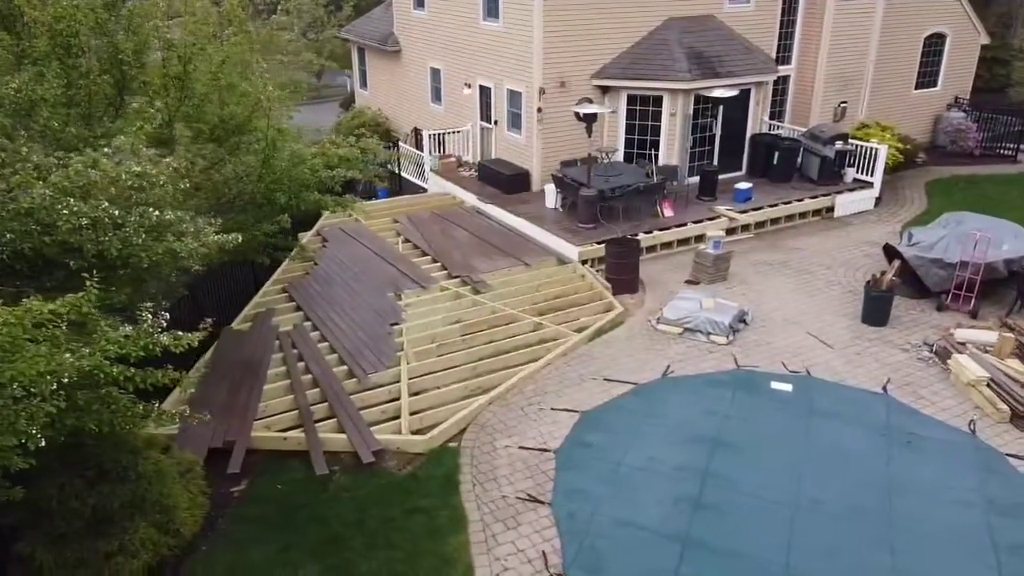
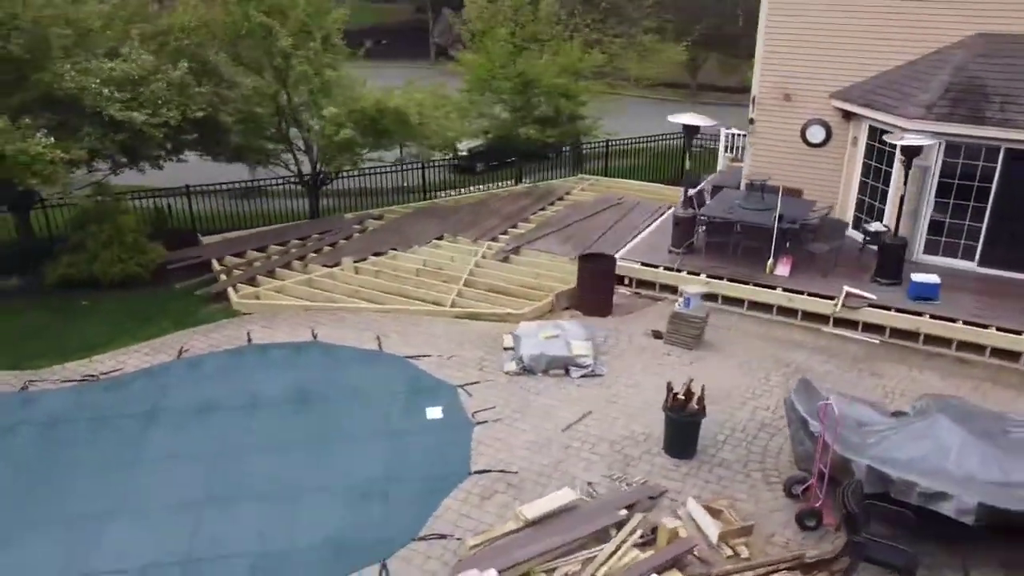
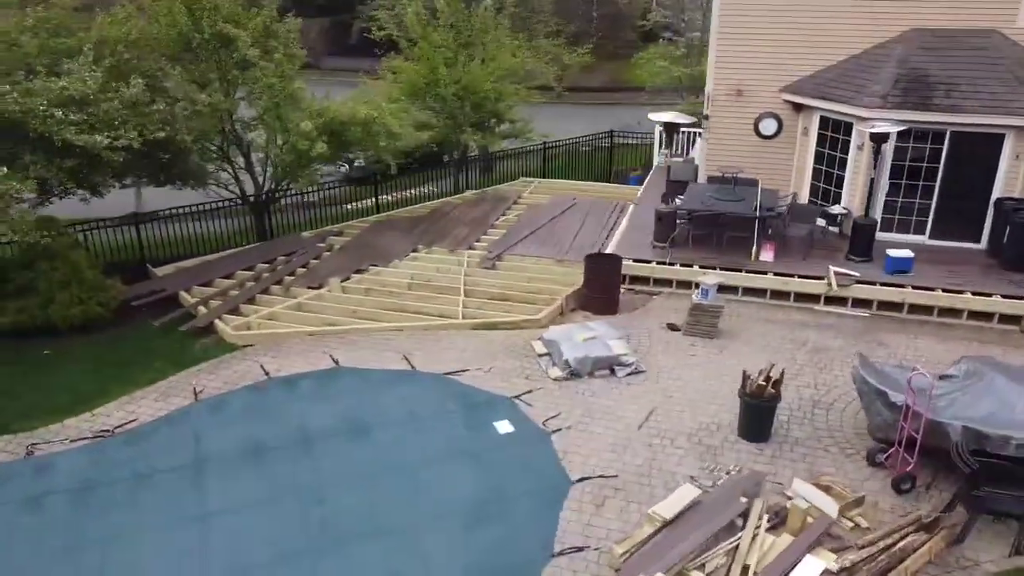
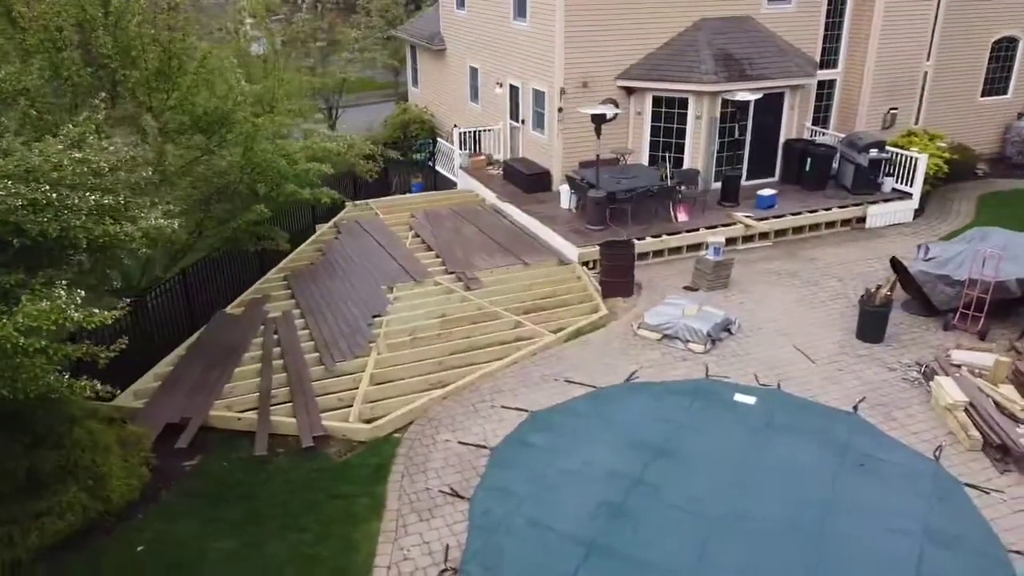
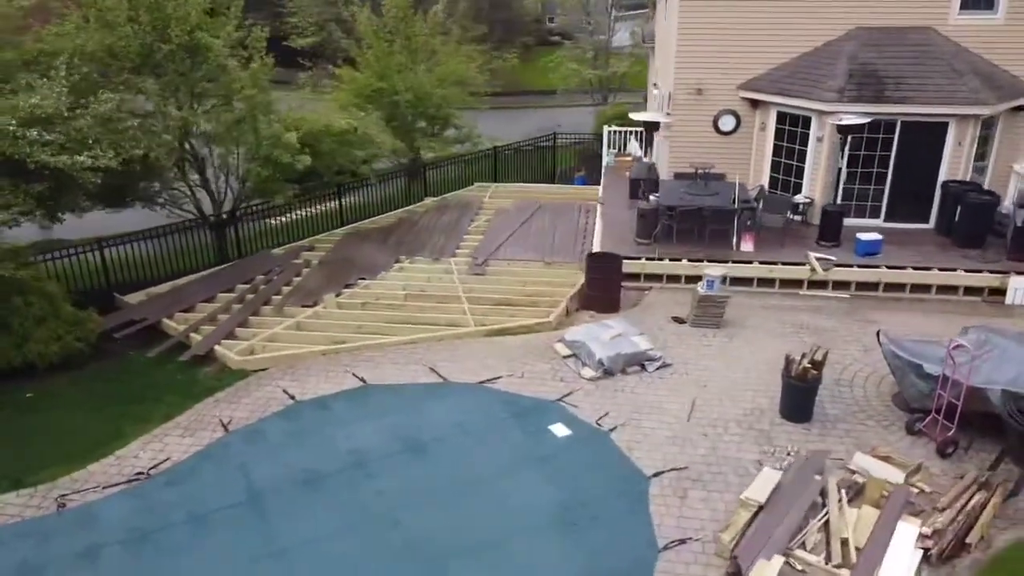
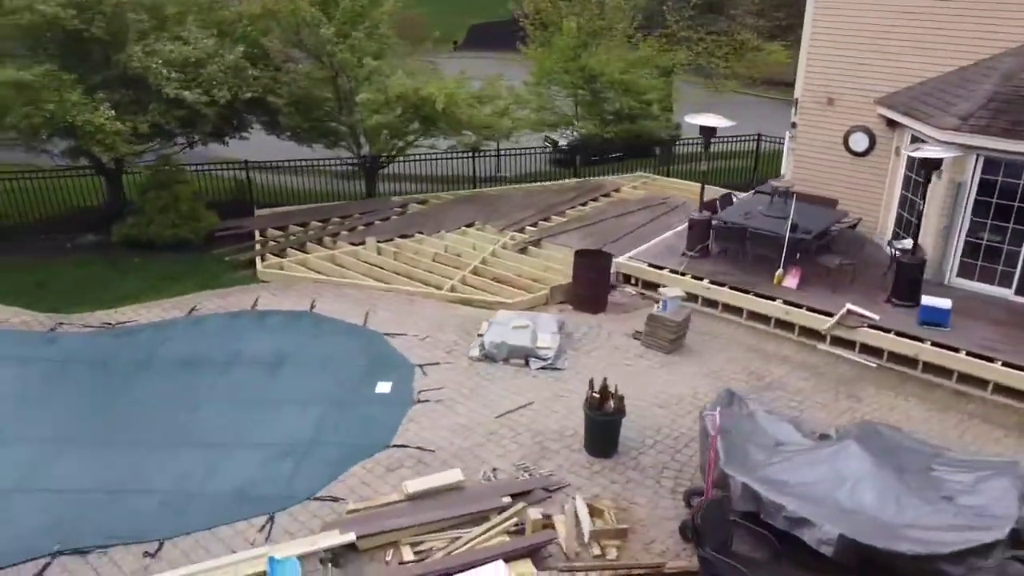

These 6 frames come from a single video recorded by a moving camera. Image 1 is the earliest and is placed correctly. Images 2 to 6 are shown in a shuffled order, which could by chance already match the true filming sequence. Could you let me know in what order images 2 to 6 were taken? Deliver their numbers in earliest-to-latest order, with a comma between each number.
4, 5, 3, 2, 6
